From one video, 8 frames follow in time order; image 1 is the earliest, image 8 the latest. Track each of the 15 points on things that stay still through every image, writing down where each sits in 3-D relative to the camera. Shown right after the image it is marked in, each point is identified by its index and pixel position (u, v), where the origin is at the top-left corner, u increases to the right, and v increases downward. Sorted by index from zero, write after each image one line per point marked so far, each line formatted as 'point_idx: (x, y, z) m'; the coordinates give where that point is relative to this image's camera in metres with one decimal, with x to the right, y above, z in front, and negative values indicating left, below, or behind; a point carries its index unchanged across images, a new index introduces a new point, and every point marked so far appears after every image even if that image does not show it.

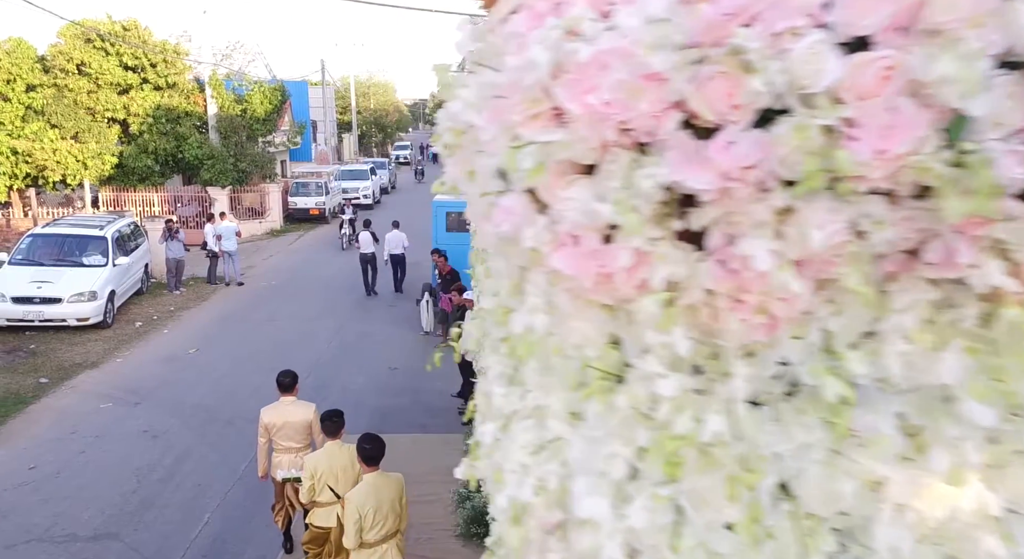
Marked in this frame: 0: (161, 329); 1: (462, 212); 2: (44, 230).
0: (-5.9, -0.9, +14.8) m
1: (-0.8, +1.1, +14.3) m
2: (-8.2, +0.8, +15.1) m
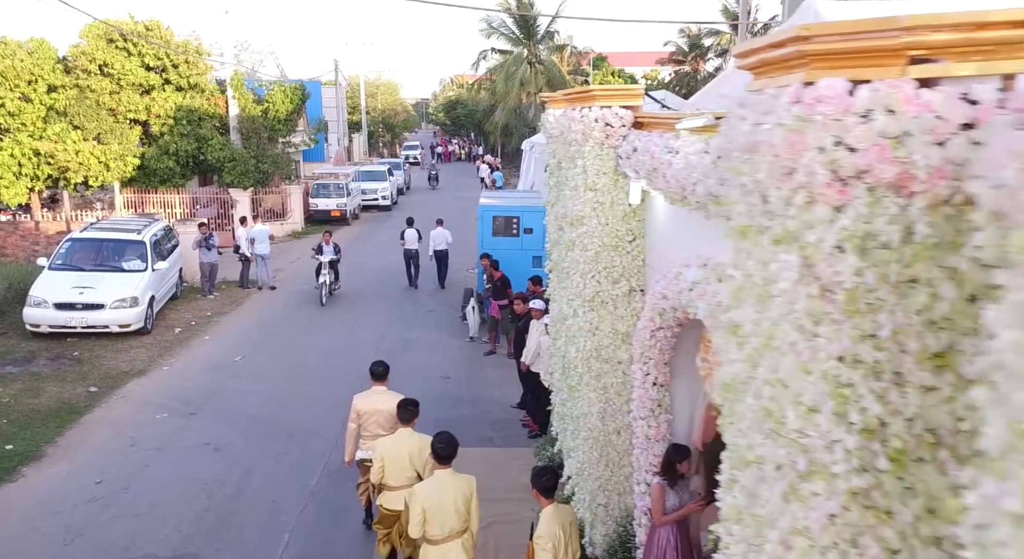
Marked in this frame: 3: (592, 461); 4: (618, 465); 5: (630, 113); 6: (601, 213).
0: (-5.1, -1.0, +14.5) m
1: (0.0, +1.0, +14.0) m
2: (-7.4, +0.8, +14.9) m
3: (+0.6, -1.3, +6.1) m
4: (+0.7, -1.3, +6.0) m
5: (+0.8, +1.1, +5.6) m
6: (+0.6, +0.4, +5.7) m
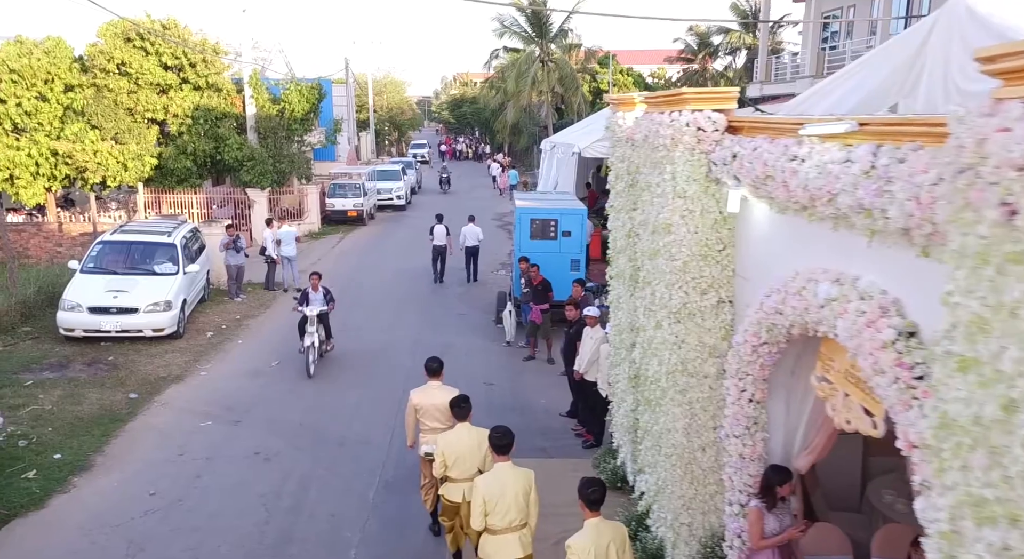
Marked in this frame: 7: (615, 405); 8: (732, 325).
0: (-4.5, -1.0, +14.3) m
1: (+0.6, +1.0, +13.7) m
2: (-6.8, +0.7, +14.7) m
3: (+1.1, -1.3, +5.8) m
4: (+1.3, -1.3, +5.8) m
5: (+1.3, +1.0, +5.4) m
6: (+1.1, +0.4, +5.5) m
7: (+0.9, -1.2, +8.2) m
8: (+1.4, -0.3, +5.6) m
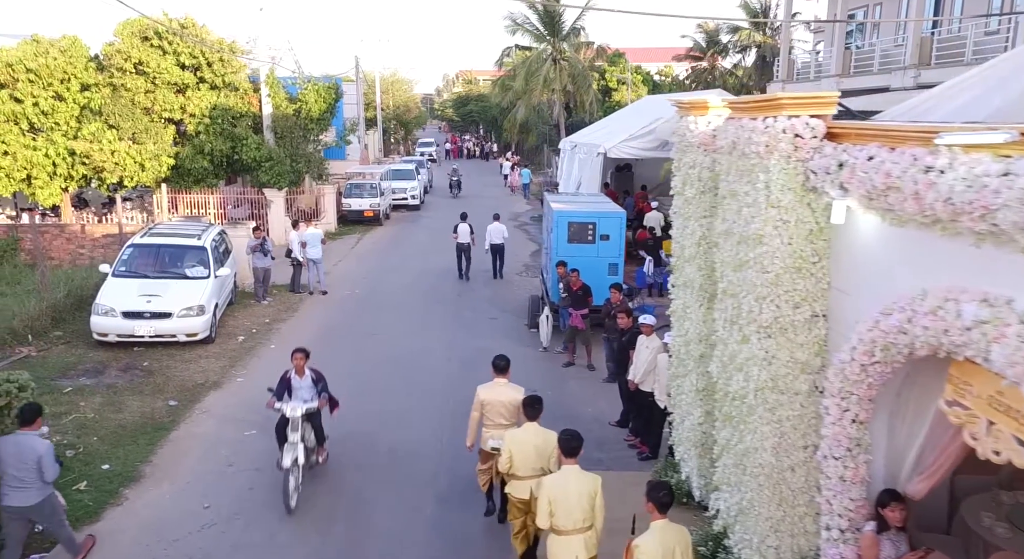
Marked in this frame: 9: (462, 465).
0: (-3.9, -1.1, +14.1) m
1: (+1.1, +0.9, +13.5) m
2: (-6.2, +0.7, +14.5) m
3: (+1.6, -1.4, +5.6) m
4: (+1.8, -1.4, +5.5) m
5: (+1.8, +0.9, +5.1) m
6: (+1.6, +0.3, +5.2) m
7: (+1.5, -1.3, +7.9) m
8: (+1.9, -0.4, +5.3) m
9: (-0.5, -1.9, +8.8) m
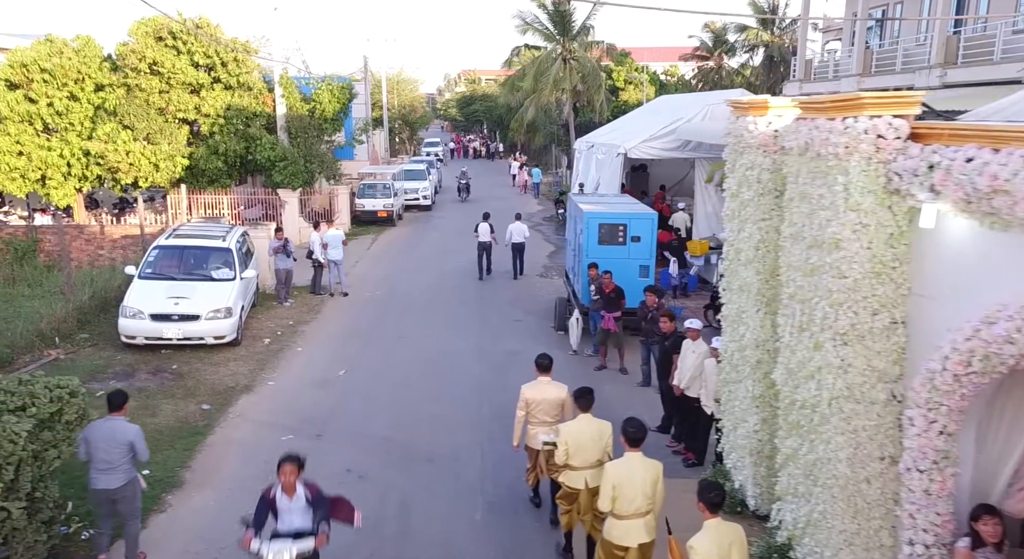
0: (-3.5, -1.1, +14.0) m
1: (+1.6, +0.9, +13.3) m
2: (-5.7, +0.6, +14.4) m
3: (+2.0, -1.4, +5.4) m
4: (+2.2, -1.5, +5.3) m
5: (+2.2, +0.9, +4.9) m
6: (+2.0, +0.3, +5.1) m
7: (+1.9, -1.3, +7.7) m
8: (+2.3, -0.4, +5.2) m
9: (-0.1, -1.9, +8.6) m
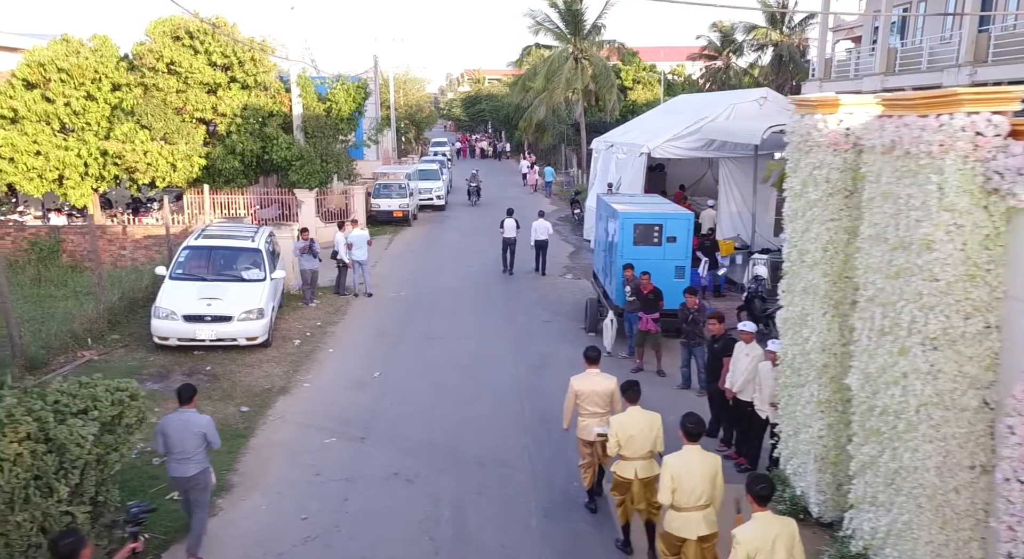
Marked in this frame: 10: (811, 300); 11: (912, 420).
0: (-2.9, -1.1, +13.9) m
1: (+2.1, +0.9, +13.2) m
2: (-5.2, +0.6, +14.3) m
3: (+2.5, -1.5, +5.2) m
4: (+2.6, -1.5, +5.2) m
5: (+2.7, +0.9, +4.8) m
6: (+2.5, +0.2, +4.9) m
7: (+2.4, -1.3, +7.6) m
8: (+2.8, -0.4, +5.0) m
9: (+0.4, -1.9, +8.5) m
10: (+2.4, -0.2, +6.9) m
11: (+2.4, -0.8, +5.3) m
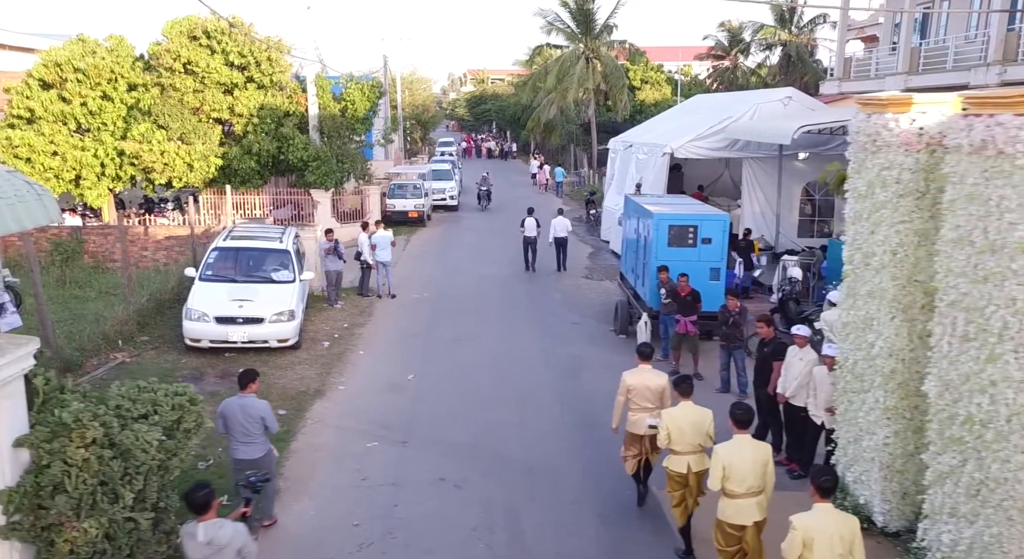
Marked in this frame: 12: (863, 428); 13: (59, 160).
0: (-2.4, -1.1, +13.7) m
1: (+2.6, +0.8, +13.0) m
2: (-4.7, +0.6, +14.2) m
3: (+2.9, -1.5, +5.1) m
4: (+3.1, -1.5, +5.0) m
5: (+3.1, +0.8, +4.6) m
6: (+2.9, +0.2, +4.7) m
7: (+2.8, -1.3, +7.4) m
8: (+3.2, -0.5, +4.8) m
9: (+0.9, -1.9, +8.3) m
10: (+2.8, -0.2, +6.8) m
11: (+2.9, -0.9, +5.1) m
12: (+2.9, -1.2, +7.0) m
13: (-9.9, +2.7, +19.3) m
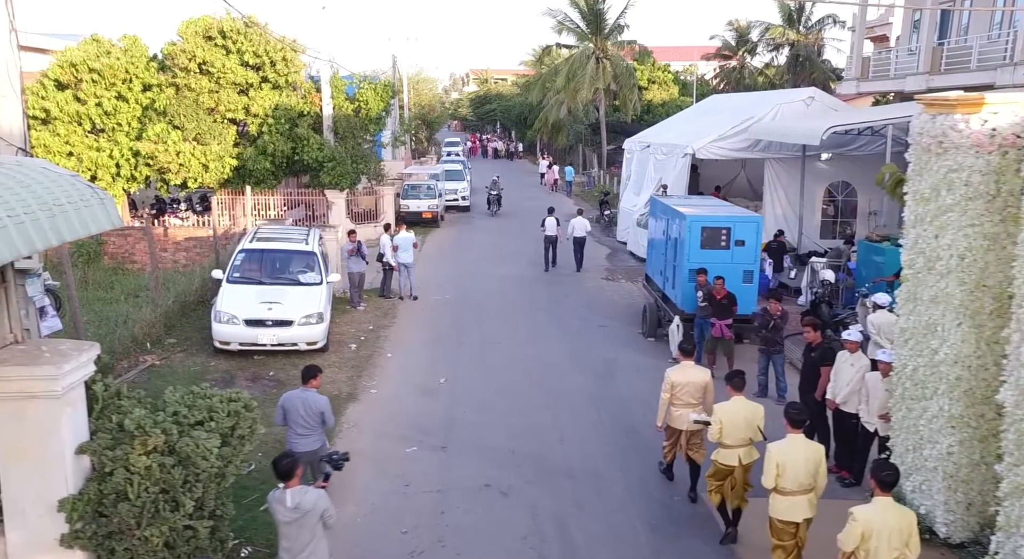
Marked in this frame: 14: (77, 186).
0: (-2.0, -1.2, +13.6) m
1: (+3.1, +0.8, +12.8) m
2: (-4.2, +0.6, +14.1) m
3: (+3.3, -1.5, +4.9) m
4: (+3.5, -1.5, +4.8) m
5: (+3.5, +0.8, +4.4) m
6: (+3.3, +0.2, +4.5) m
7: (+3.3, -1.4, +7.2) m
8: (+3.6, -0.5, +4.6) m
9: (+1.3, -2.0, +8.2) m
10: (+3.2, -0.2, +6.6) m
11: (+3.3, -0.9, +4.9) m
12: (+3.3, -1.2, +6.9) m
13: (-9.4, +2.6, +19.3) m
14: (-2.5, +0.5, +5.0) m
